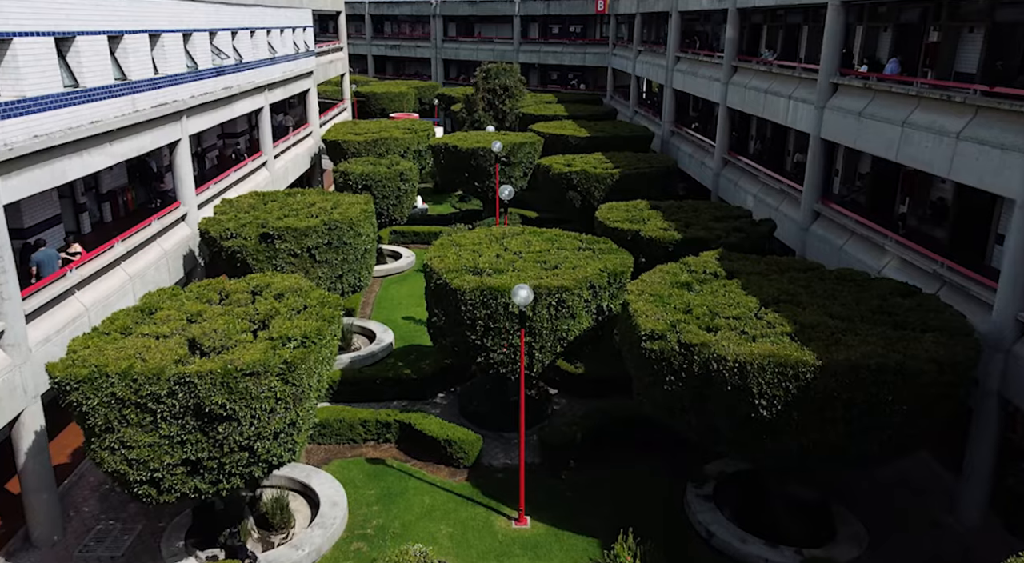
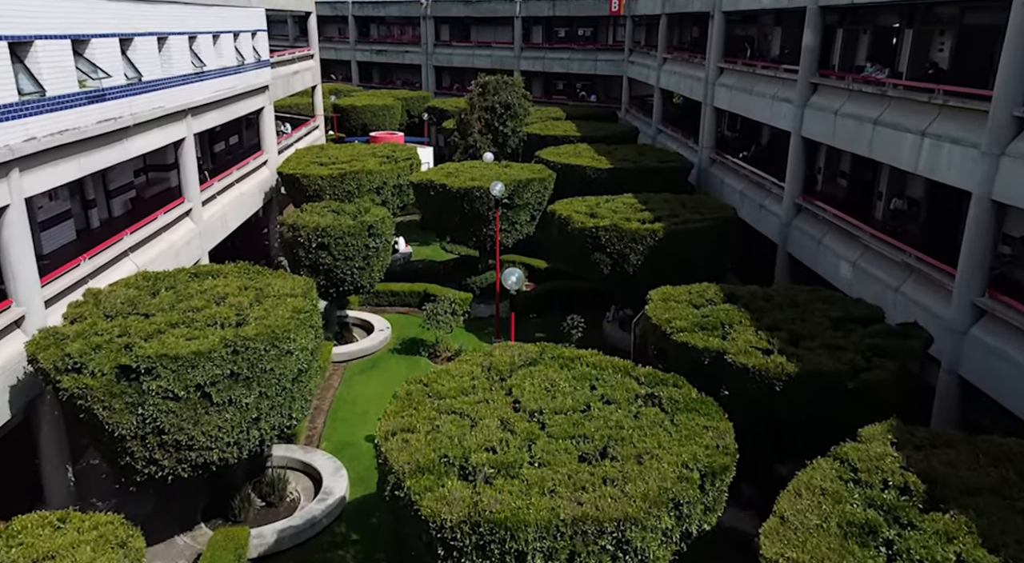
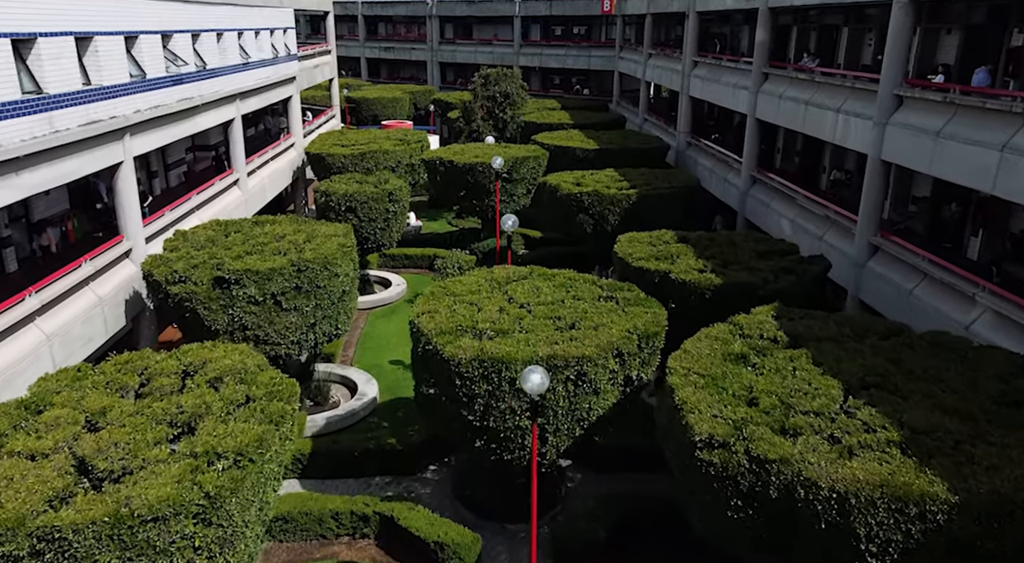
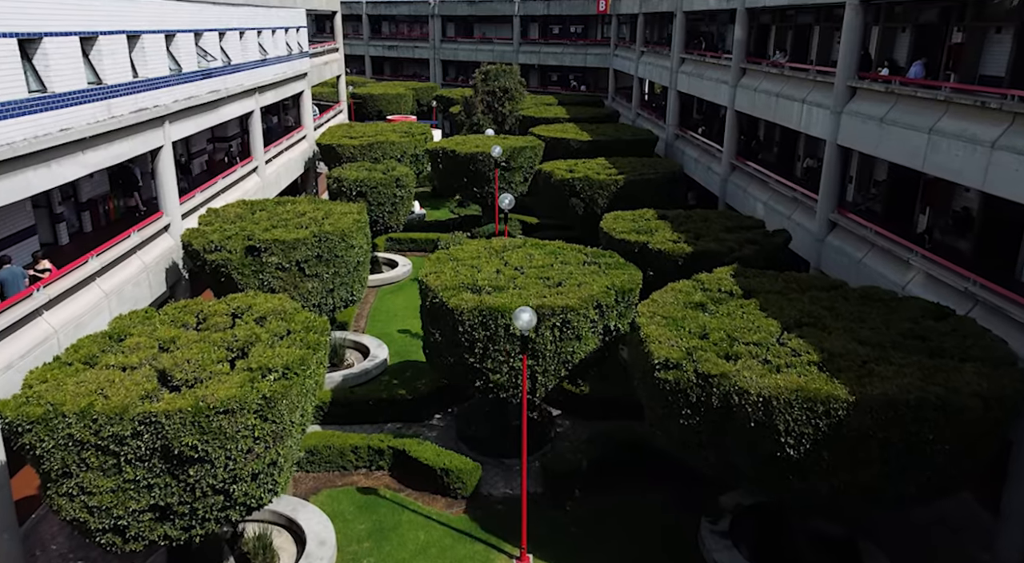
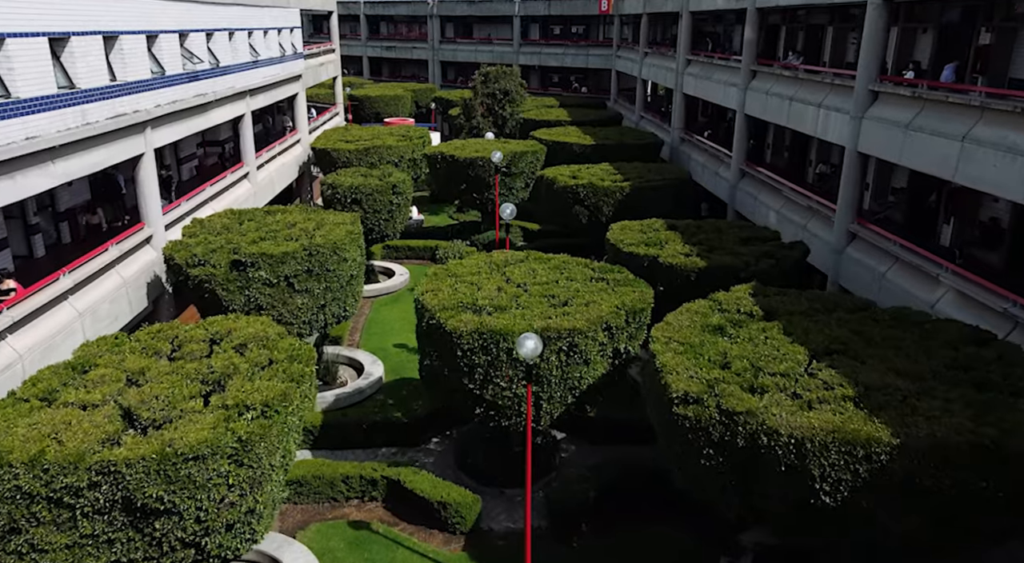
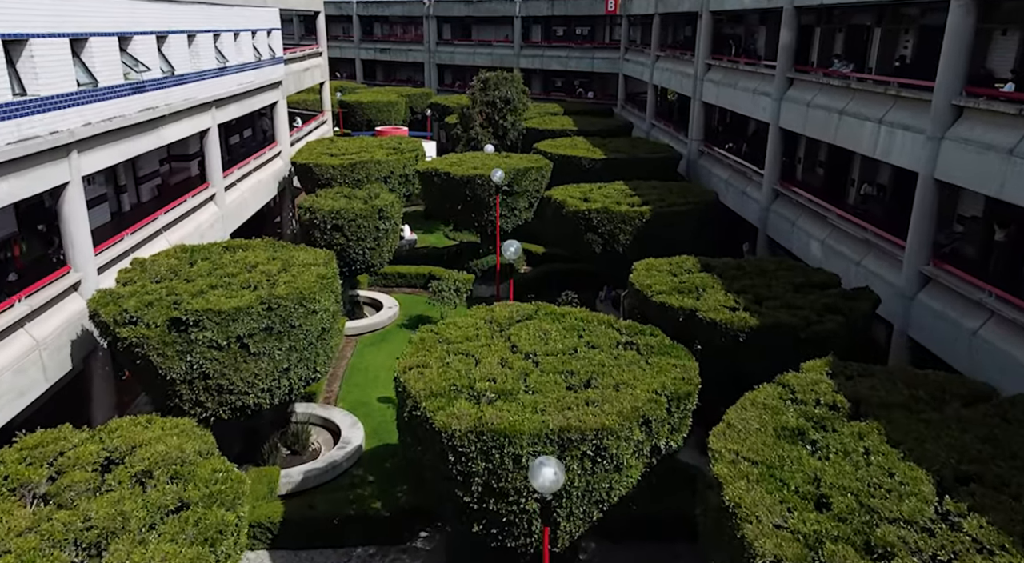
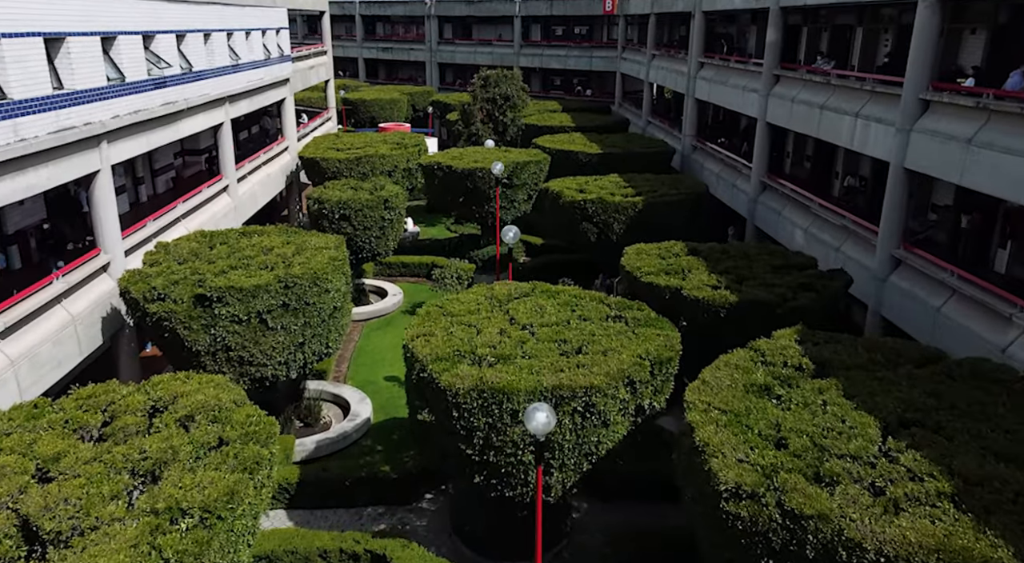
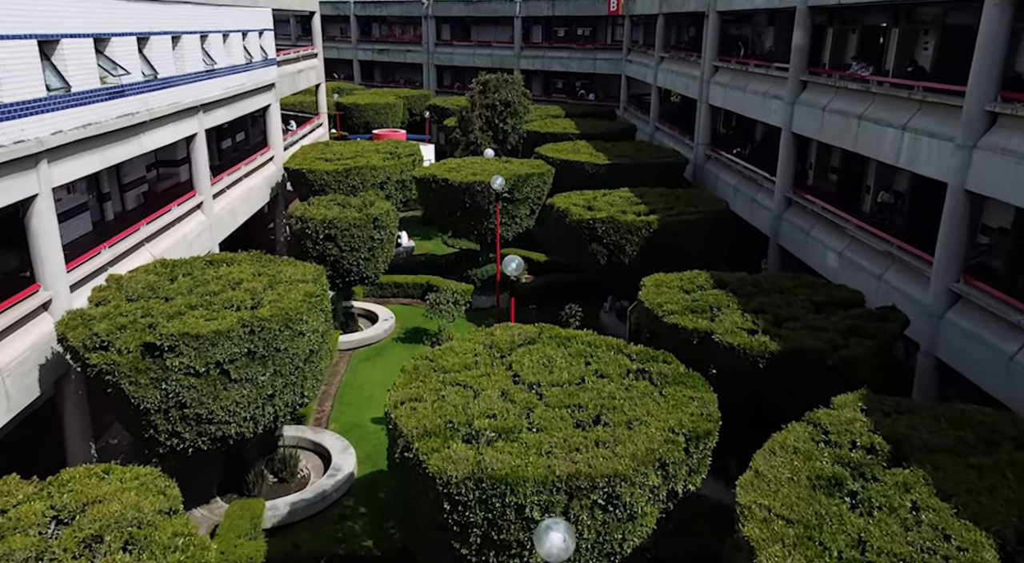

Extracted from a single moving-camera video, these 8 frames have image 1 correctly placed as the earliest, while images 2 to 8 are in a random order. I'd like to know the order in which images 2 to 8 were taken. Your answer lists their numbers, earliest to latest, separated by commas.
4, 5, 3, 7, 6, 8, 2
